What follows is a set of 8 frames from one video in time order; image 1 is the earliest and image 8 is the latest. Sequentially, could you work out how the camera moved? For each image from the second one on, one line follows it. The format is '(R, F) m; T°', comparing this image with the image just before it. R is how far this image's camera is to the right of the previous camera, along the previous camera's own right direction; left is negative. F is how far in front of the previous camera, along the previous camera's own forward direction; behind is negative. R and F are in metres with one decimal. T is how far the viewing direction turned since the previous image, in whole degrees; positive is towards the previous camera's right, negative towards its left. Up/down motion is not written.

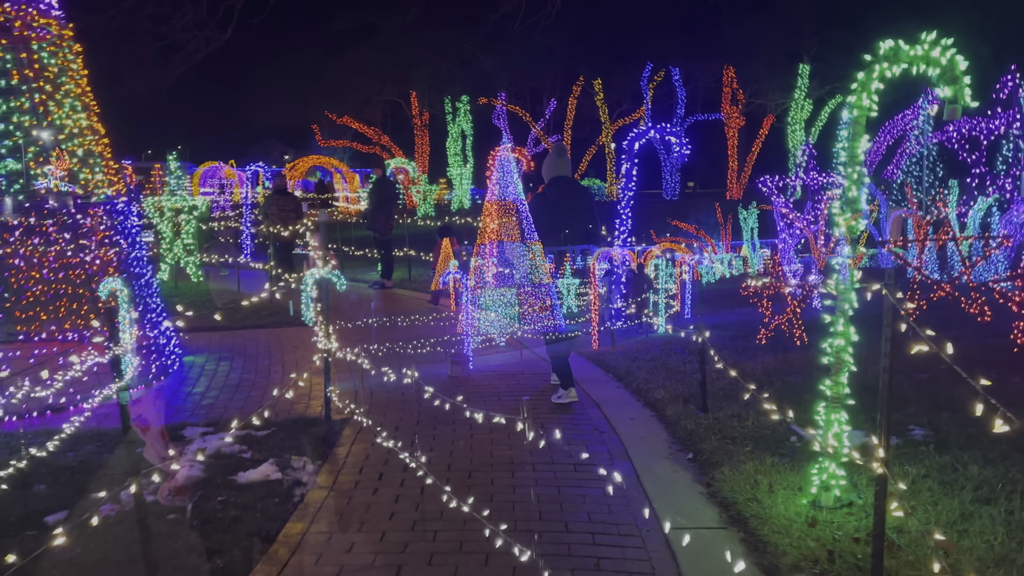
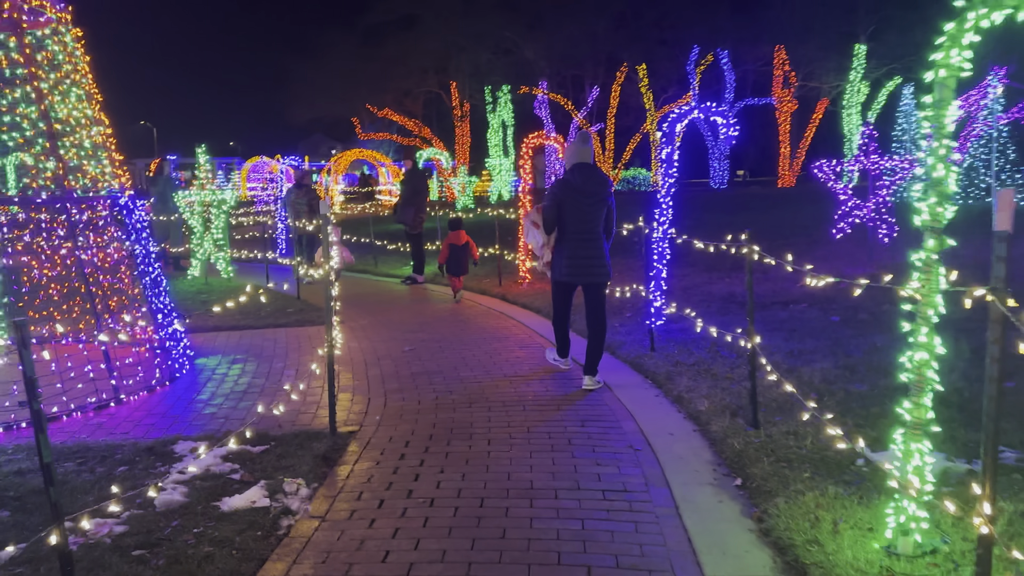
(+0.1, +0.6) m; -3°
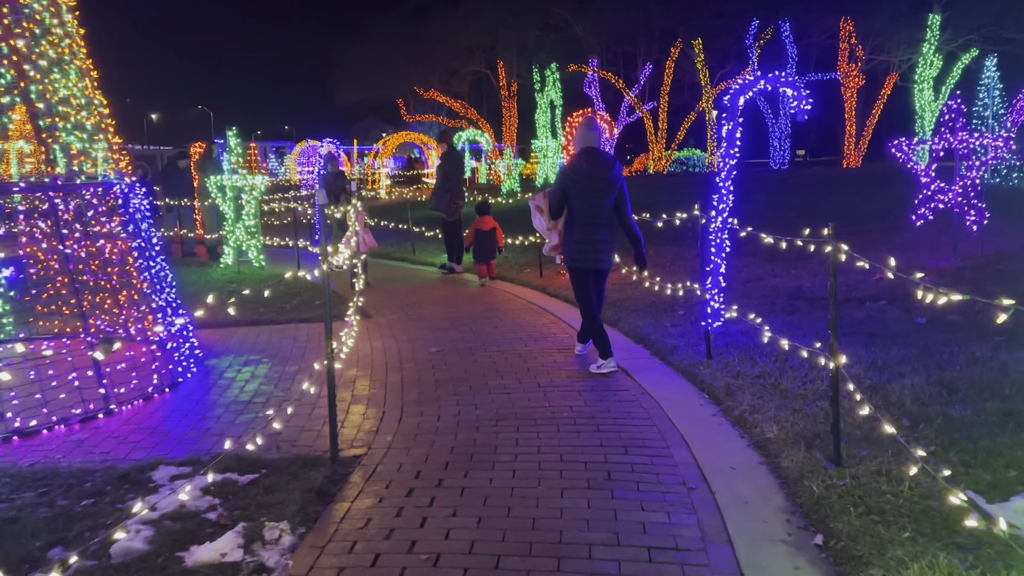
(+0.1, +0.8) m; -4°
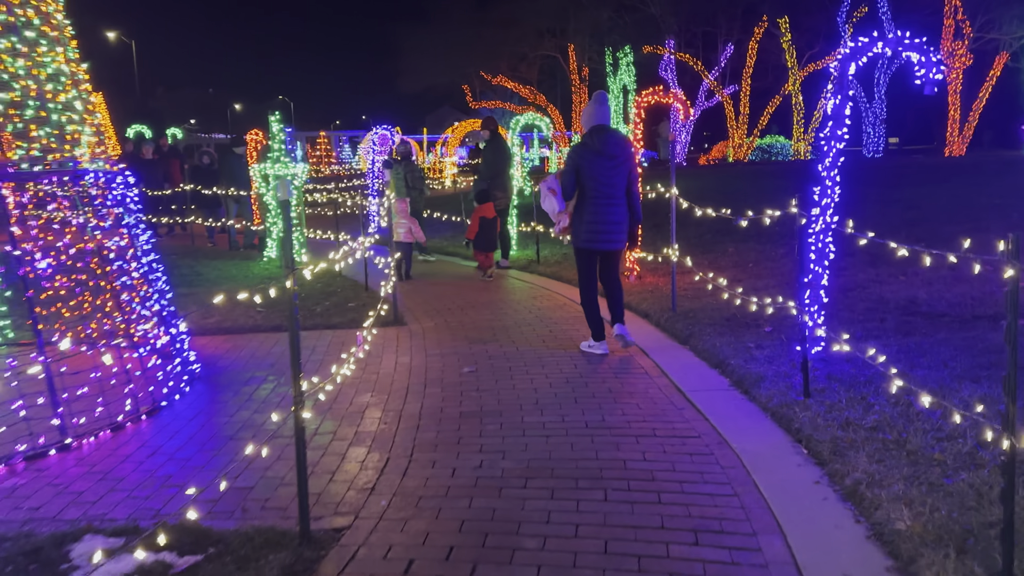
(+0.2, +1.2) m; -5°
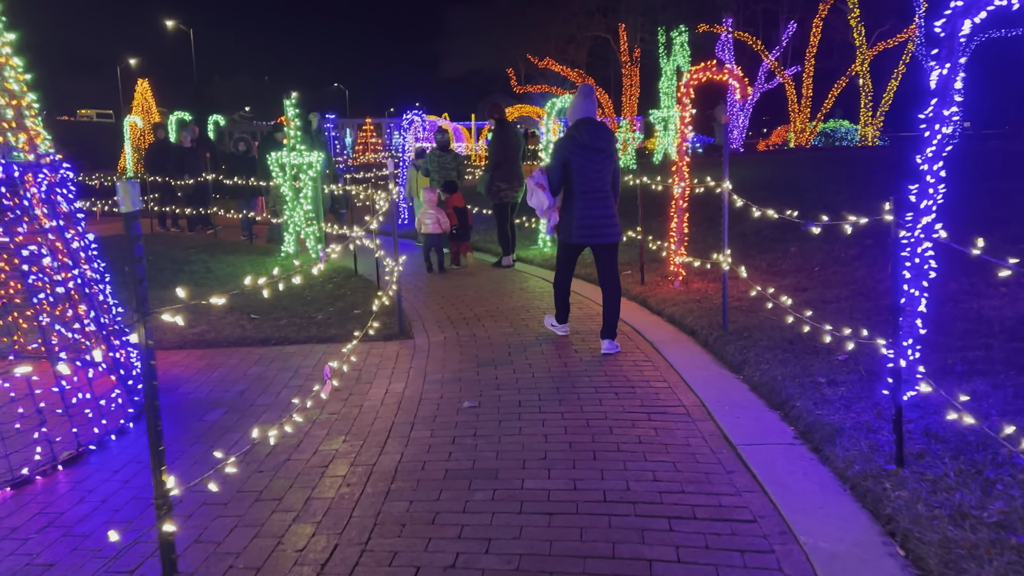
(+0.2, +1.1) m; -4°
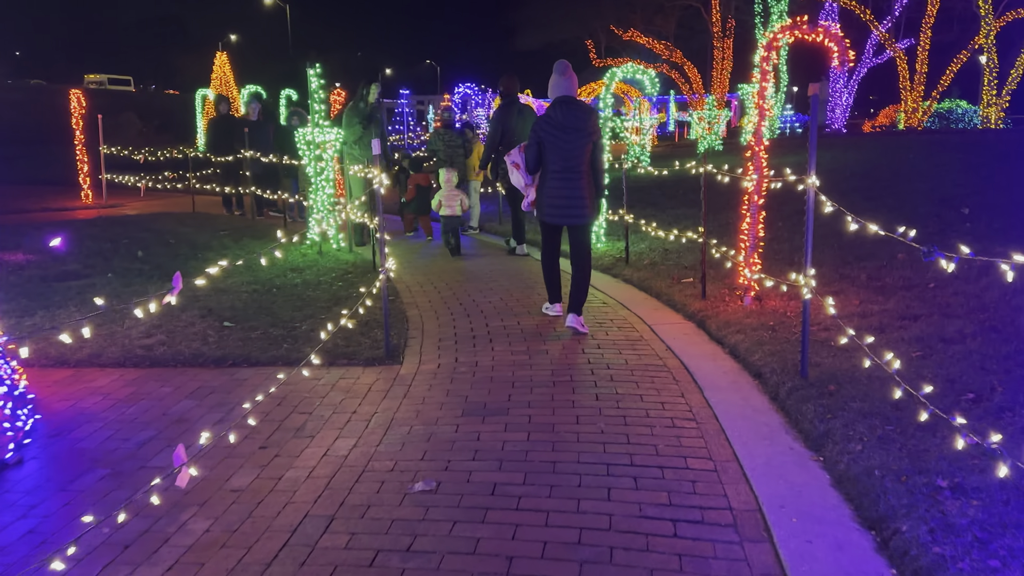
(+0.5, +1.5) m; -6°
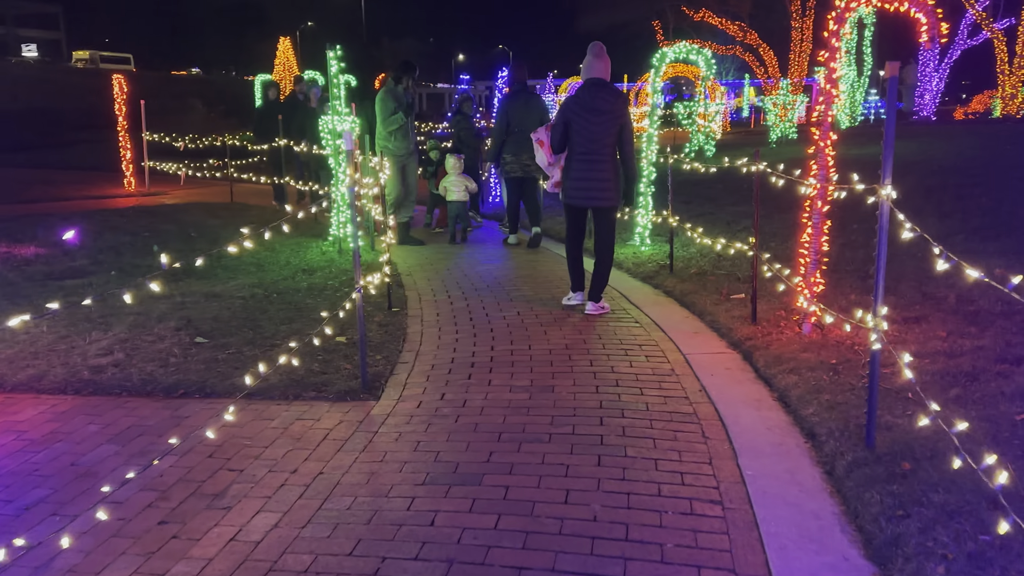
(+0.4, +1.0) m; -5°
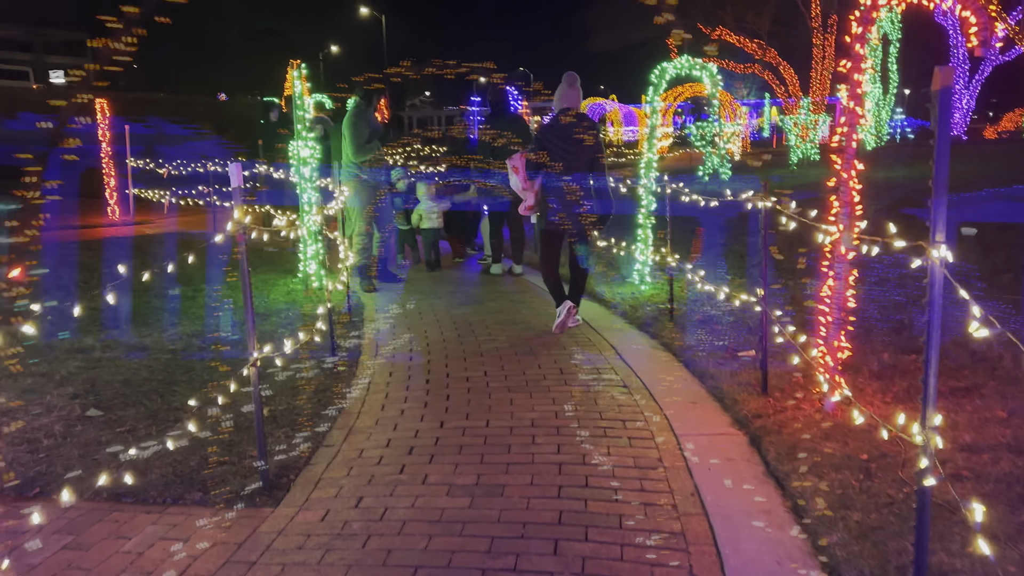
(+0.4, +1.0) m; -2°
